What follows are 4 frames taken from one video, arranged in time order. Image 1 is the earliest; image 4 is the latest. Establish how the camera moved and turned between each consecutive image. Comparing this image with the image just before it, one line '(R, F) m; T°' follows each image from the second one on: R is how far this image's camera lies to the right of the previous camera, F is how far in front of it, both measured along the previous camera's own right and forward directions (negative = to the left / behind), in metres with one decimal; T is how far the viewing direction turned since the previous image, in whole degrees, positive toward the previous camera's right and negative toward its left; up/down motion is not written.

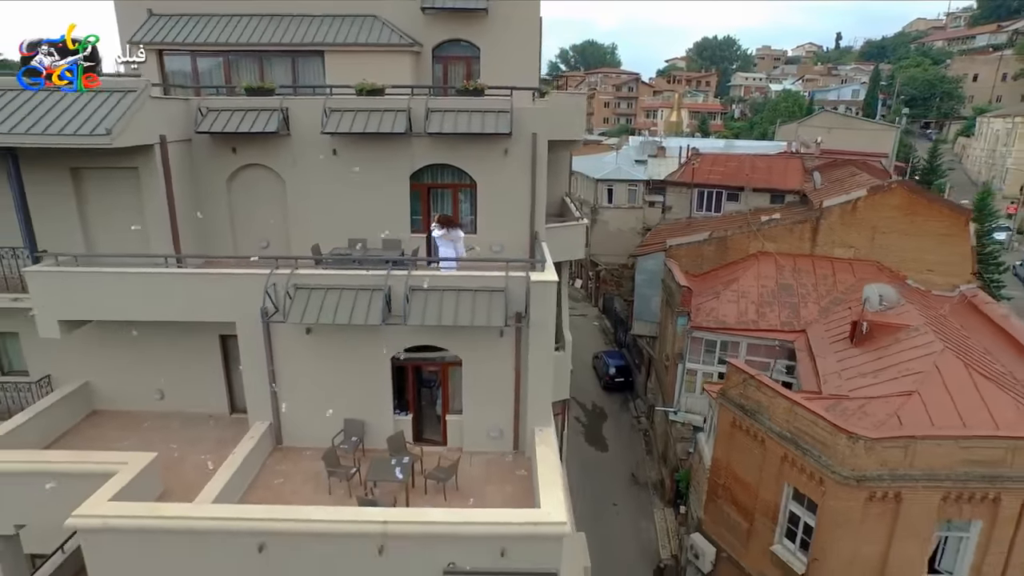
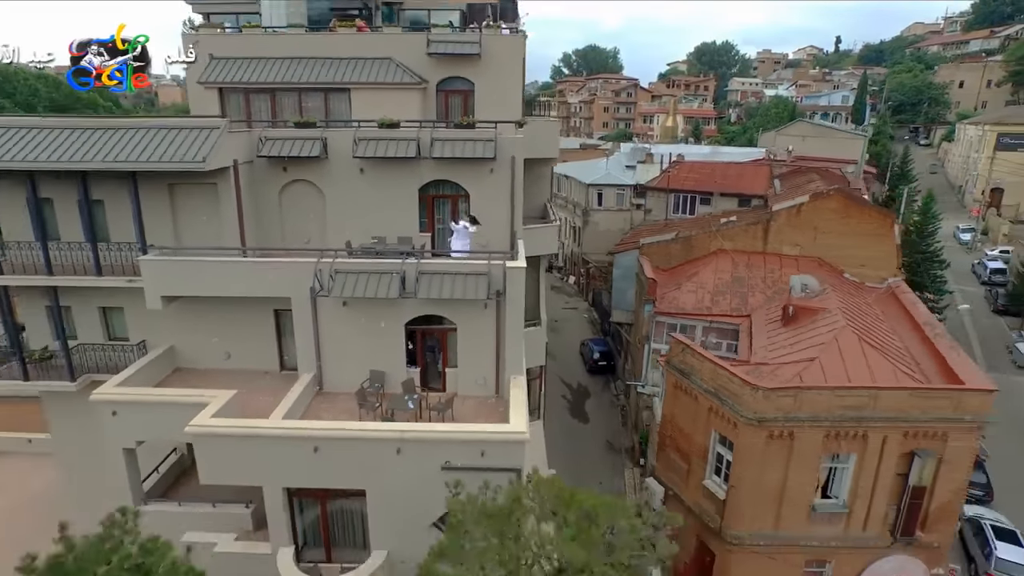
(+0.5, -3.4) m; -1°
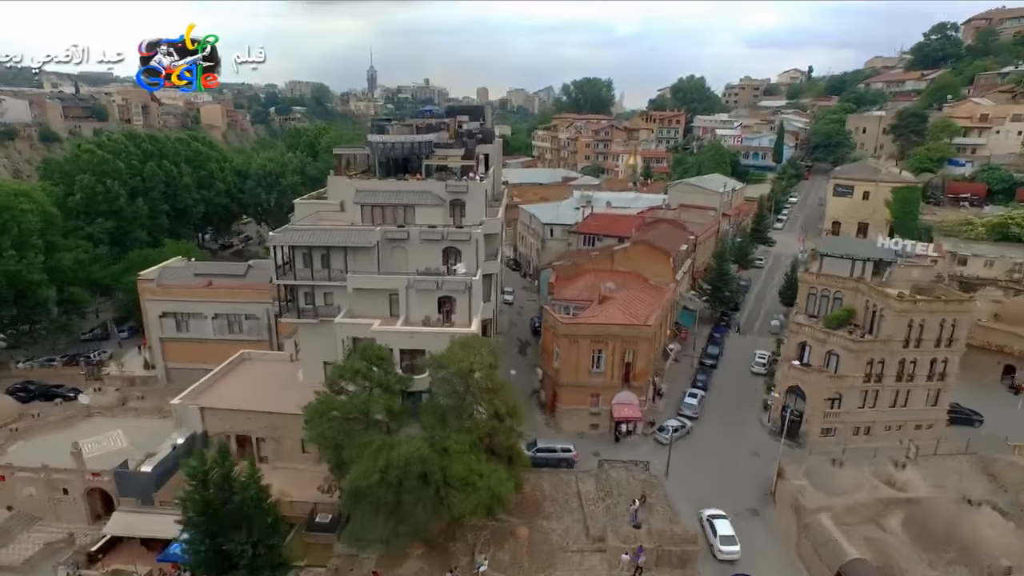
(+3.1, -24.3) m; -1°
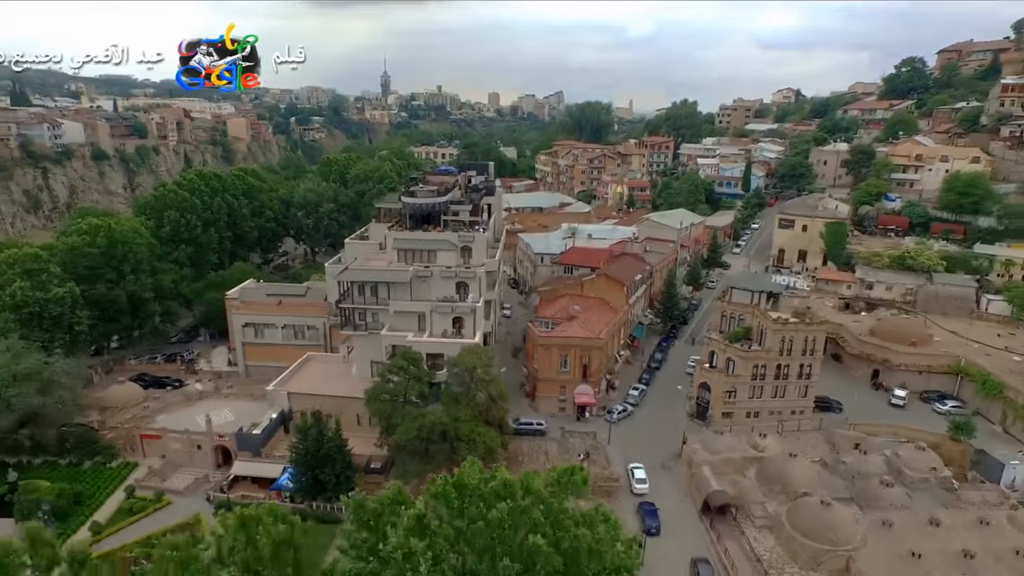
(+1.5, -15.8) m; -1°
